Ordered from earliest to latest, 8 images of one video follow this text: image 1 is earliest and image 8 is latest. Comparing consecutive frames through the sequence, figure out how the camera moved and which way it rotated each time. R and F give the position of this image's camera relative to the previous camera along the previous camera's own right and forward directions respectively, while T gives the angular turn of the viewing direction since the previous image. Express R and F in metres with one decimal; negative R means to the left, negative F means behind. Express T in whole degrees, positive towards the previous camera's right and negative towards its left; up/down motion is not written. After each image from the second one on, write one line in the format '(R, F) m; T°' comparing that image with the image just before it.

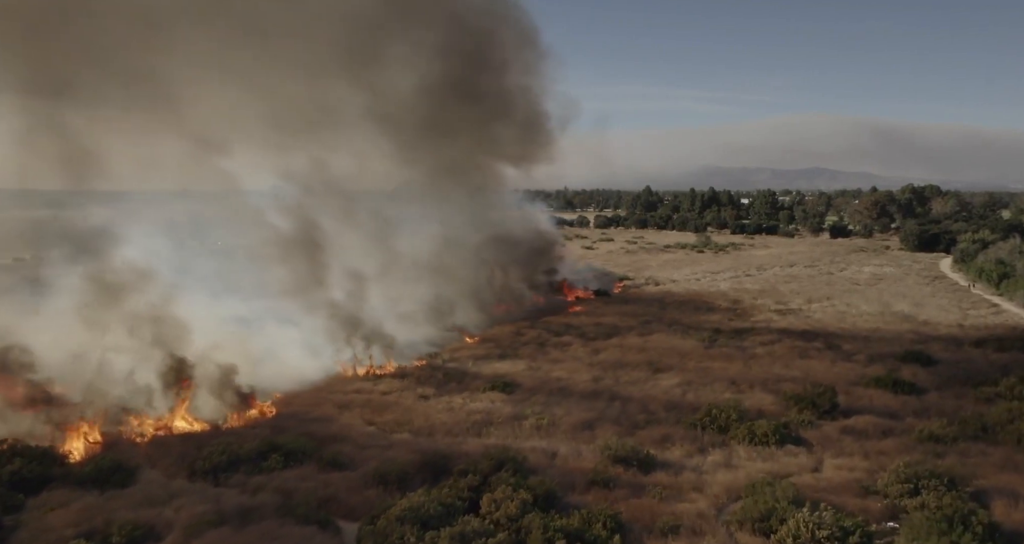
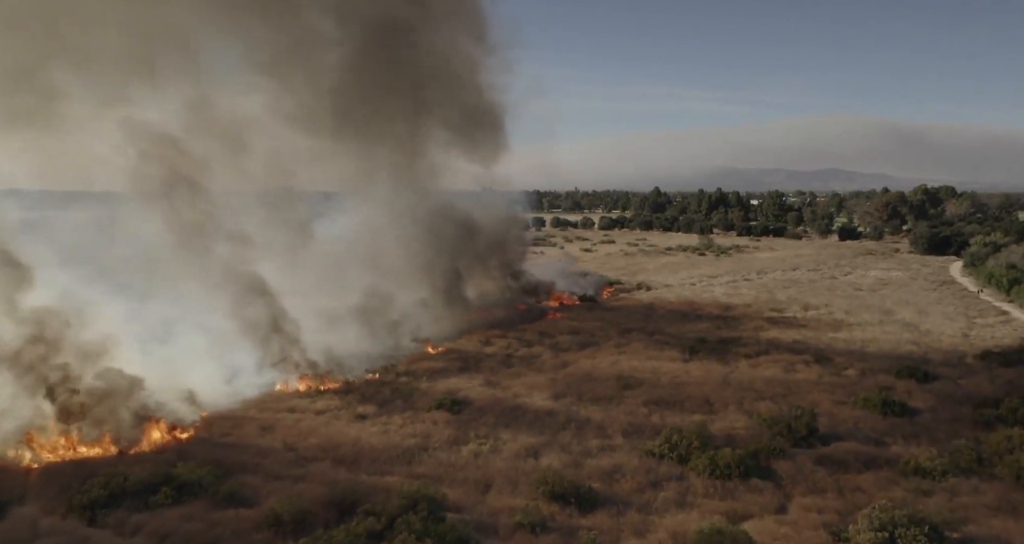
(+1.6, +1.9) m; -1°
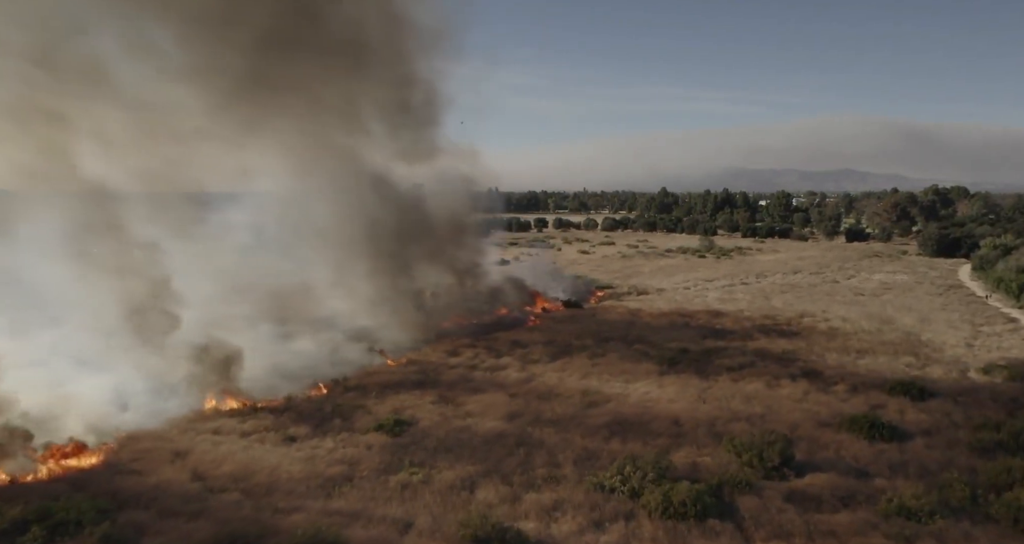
(+1.5, +1.8) m; -1°
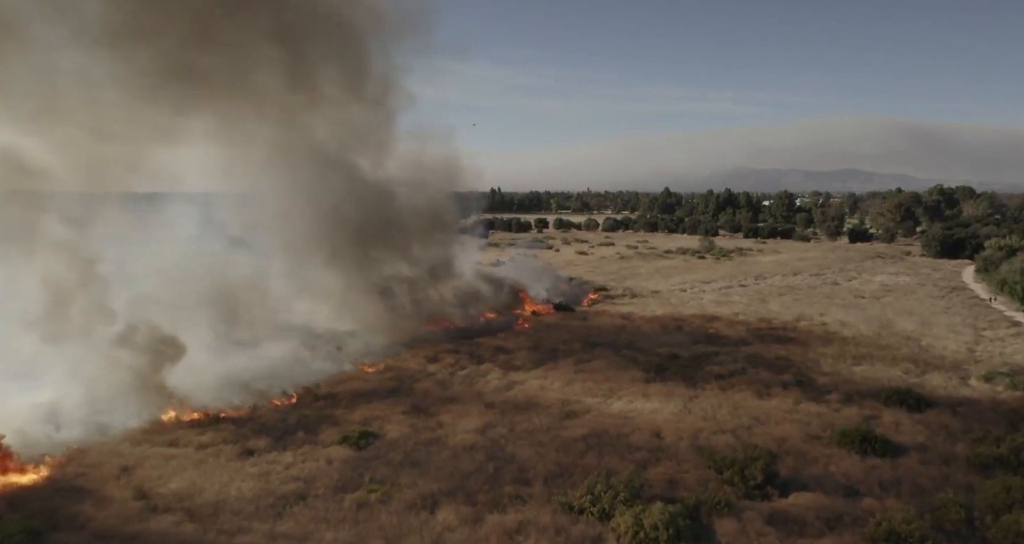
(+0.7, +0.9) m; 0°
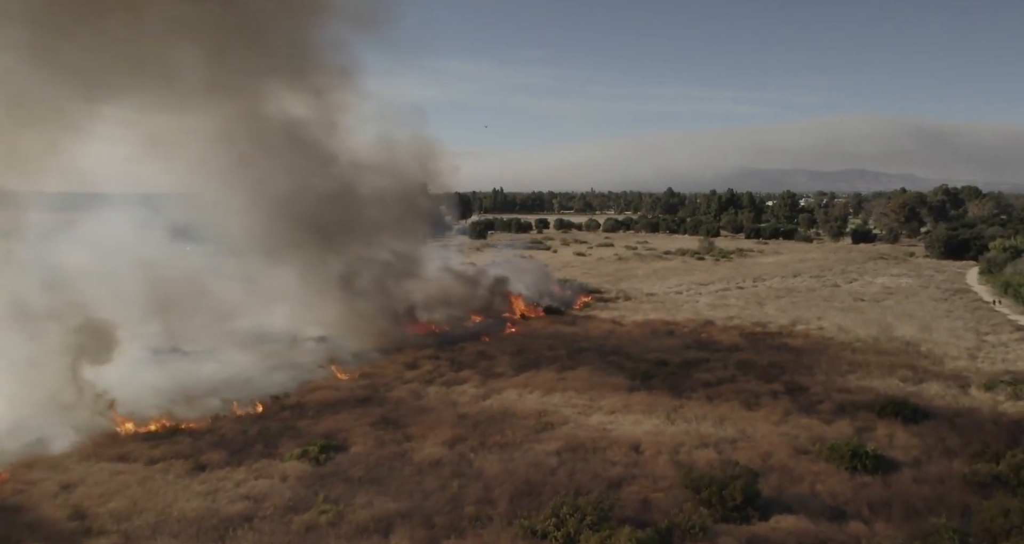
(+0.8, +0.9) m; 0°
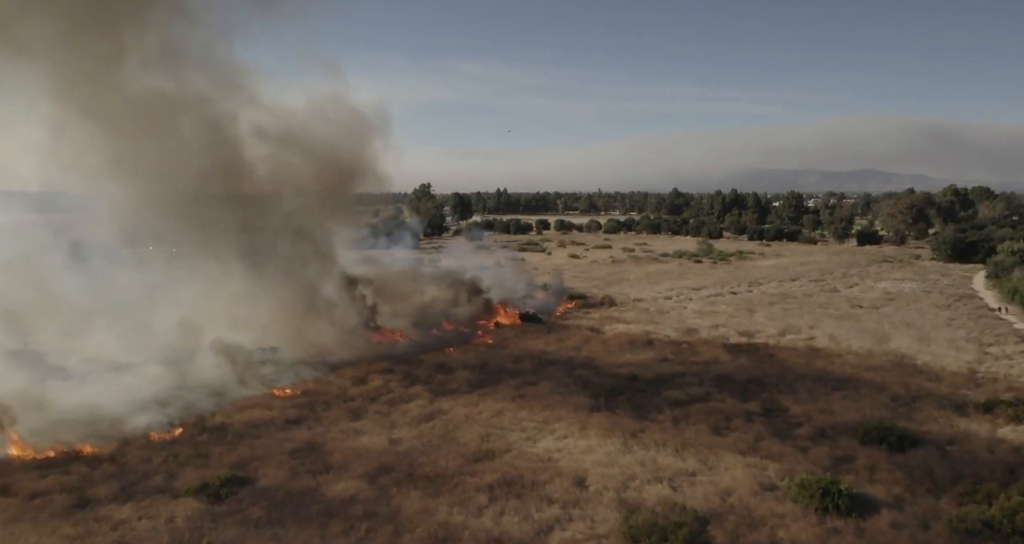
(+1.5, +1.9) m; -1°
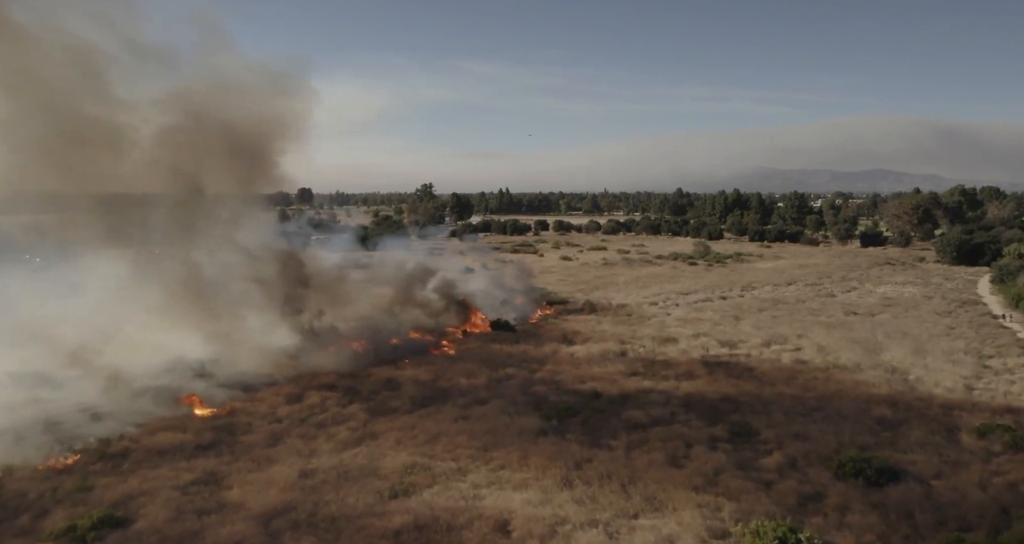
(+1.6, +1.9) m; -1°
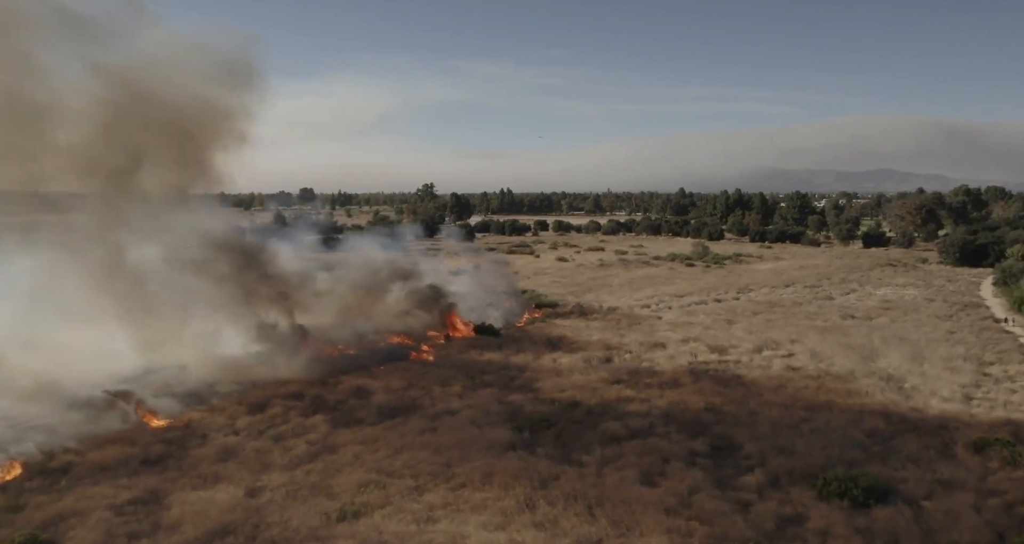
(+0.8, +1.0) m; 0°
